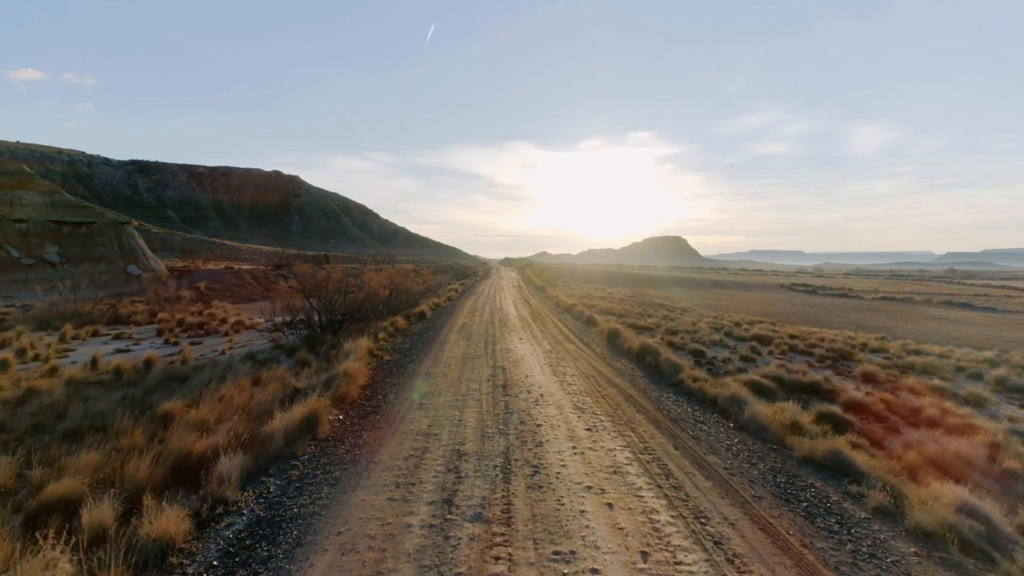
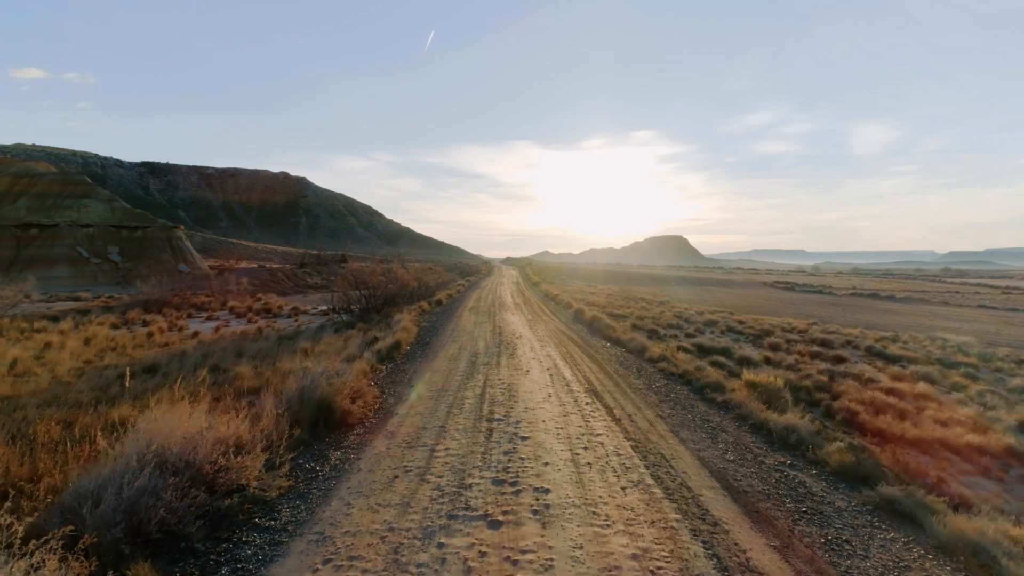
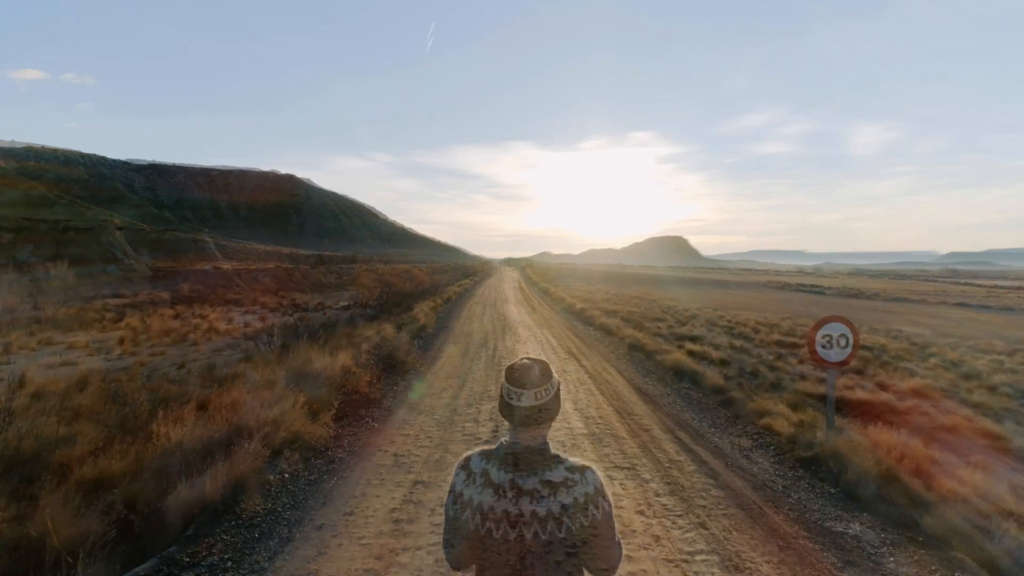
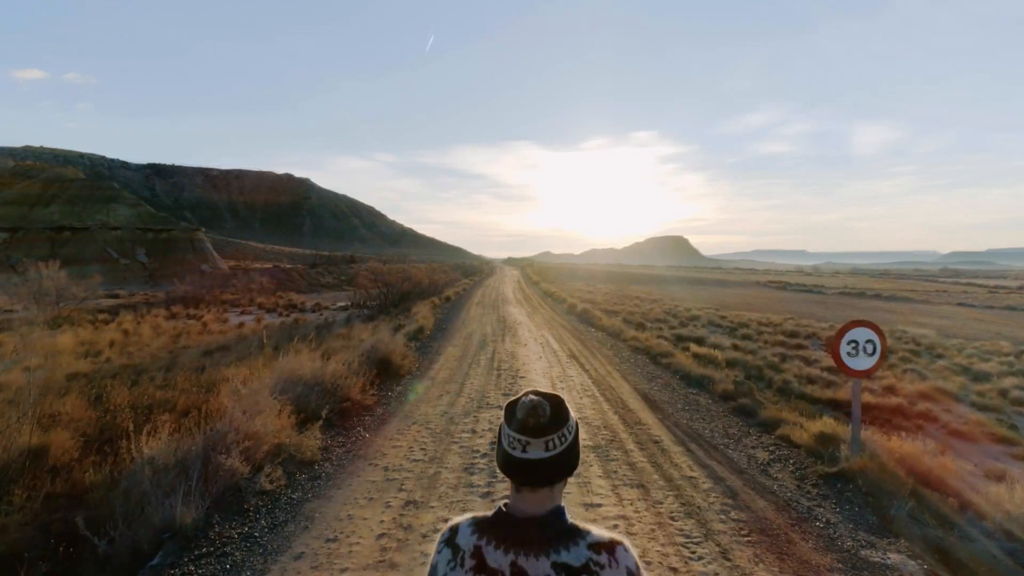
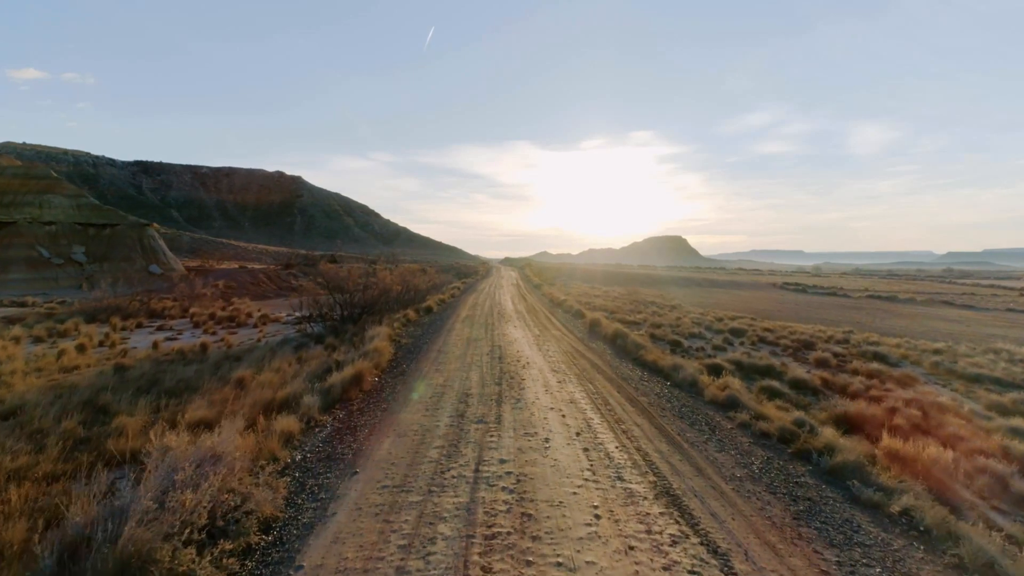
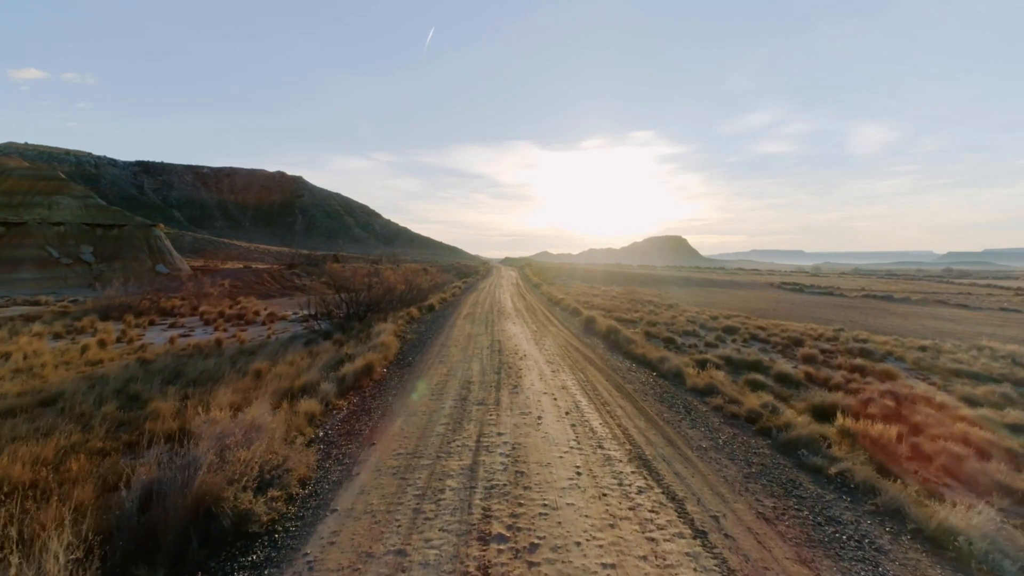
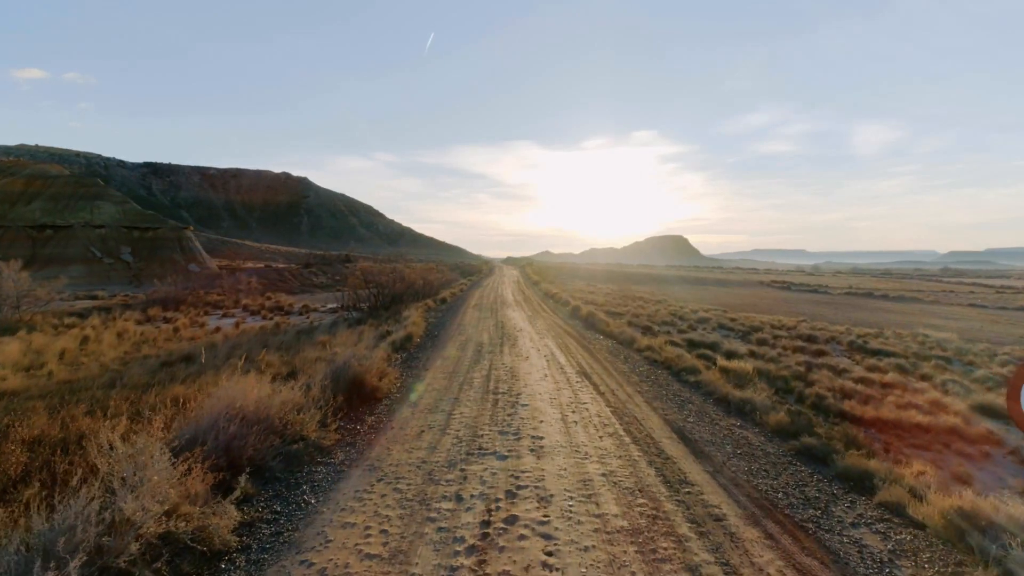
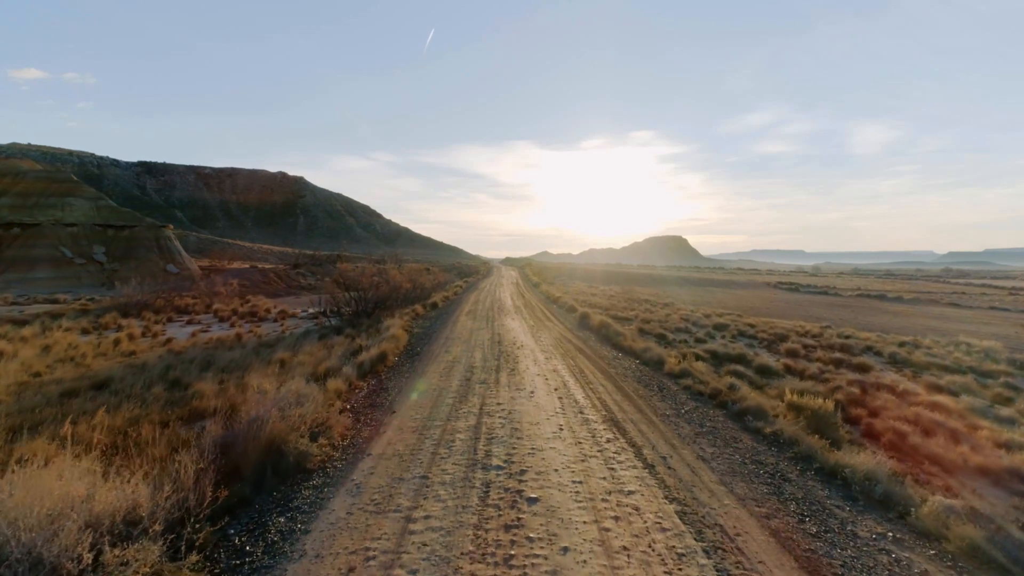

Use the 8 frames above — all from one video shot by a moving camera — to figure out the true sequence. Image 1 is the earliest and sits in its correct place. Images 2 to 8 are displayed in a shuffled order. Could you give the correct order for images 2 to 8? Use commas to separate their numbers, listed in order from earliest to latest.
3, 4, 7, 2, 8, 6, 5
